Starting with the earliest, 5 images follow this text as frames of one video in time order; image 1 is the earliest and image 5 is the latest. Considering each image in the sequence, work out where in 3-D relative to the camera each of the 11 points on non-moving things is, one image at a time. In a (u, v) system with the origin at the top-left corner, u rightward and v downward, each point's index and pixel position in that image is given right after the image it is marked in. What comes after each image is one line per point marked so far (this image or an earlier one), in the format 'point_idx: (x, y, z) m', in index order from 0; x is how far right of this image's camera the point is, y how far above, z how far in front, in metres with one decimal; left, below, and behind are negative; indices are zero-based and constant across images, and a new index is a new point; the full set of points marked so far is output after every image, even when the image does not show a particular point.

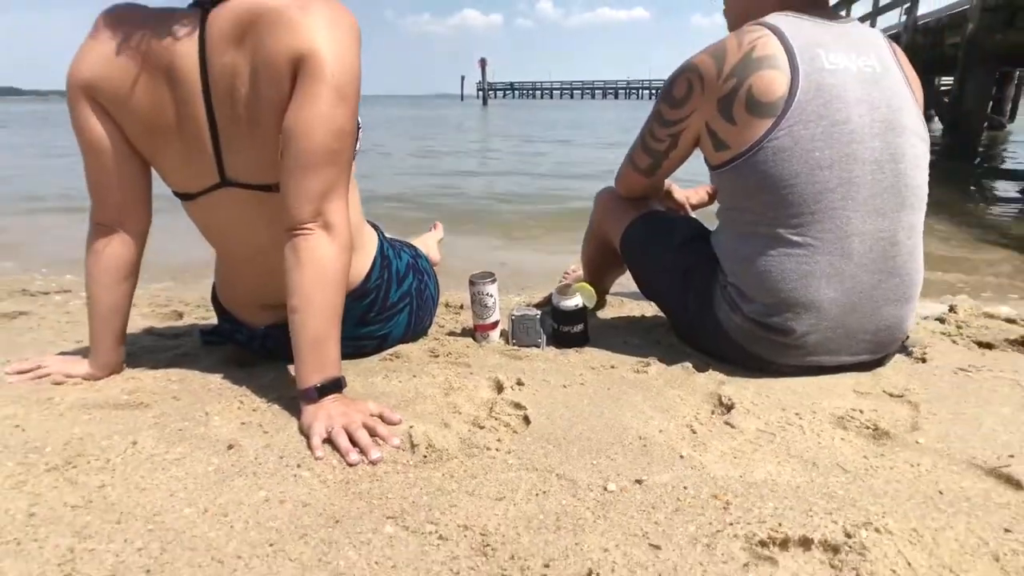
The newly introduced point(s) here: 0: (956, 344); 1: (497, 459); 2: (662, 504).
0: (+1.5, -0.2, +2.0) m
1: (0.0, -0.3, +1.1) m
2: (+0.2, -0.3, +1.0) m
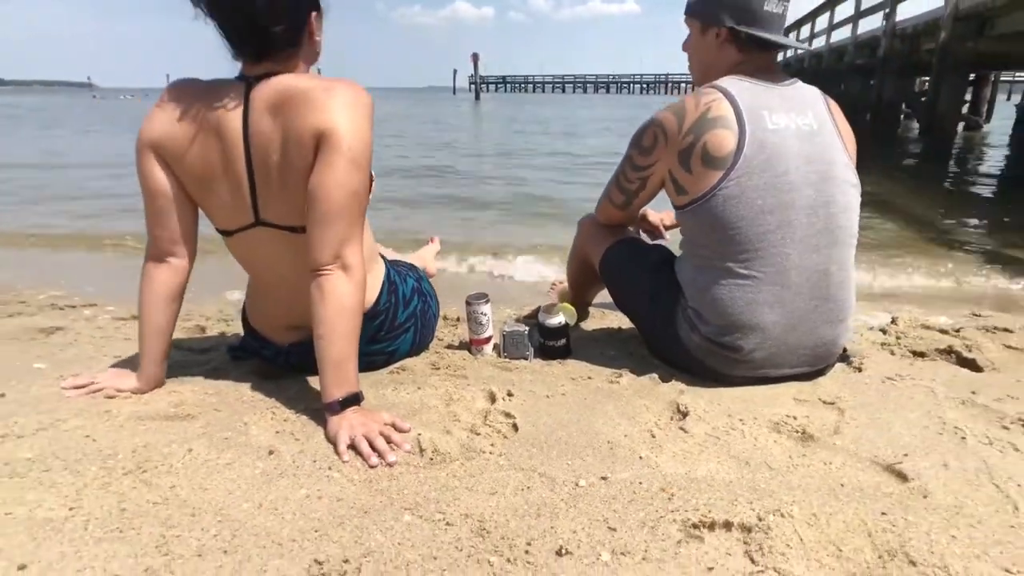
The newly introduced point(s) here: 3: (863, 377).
0: (+1.5, -0.2, +2.3) m
1: (0.0, -0.4, +1.4) m
2: (+0.2, -0.4, +1.2) m
3: (+1.2, -0.3, +2.0) m
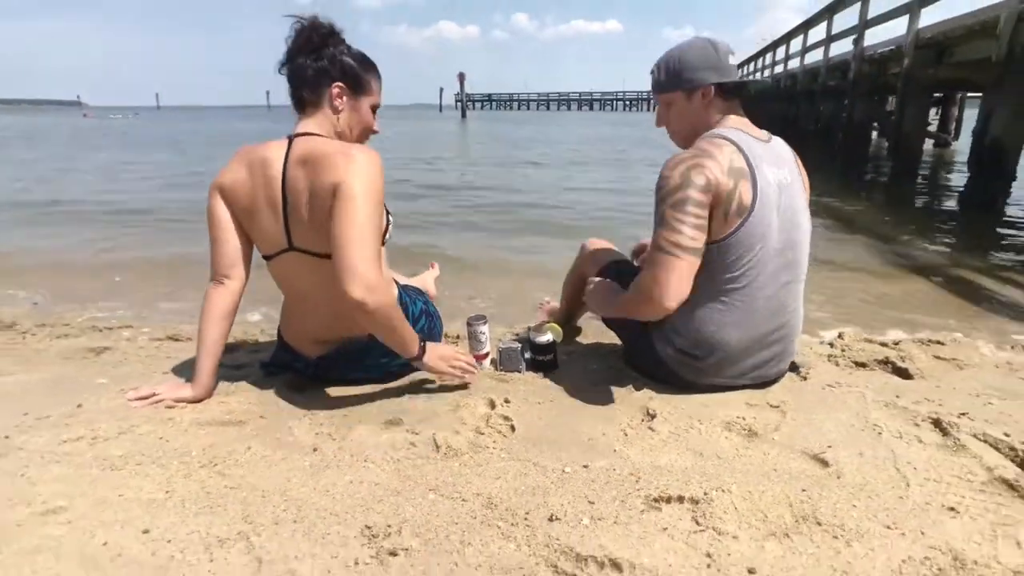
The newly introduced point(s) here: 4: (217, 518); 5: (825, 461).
0: (+1.4, -0.3, +2.6) m
1: (0.0, -0.5, +1.7) m
2: (+0.2, -0.5, +1.6) m
3: (+1.2, -0.4, +2.3) m
4: (-0.7, -0.5, +1.4) m
5: (+0.9, -0.5, +1.7) m
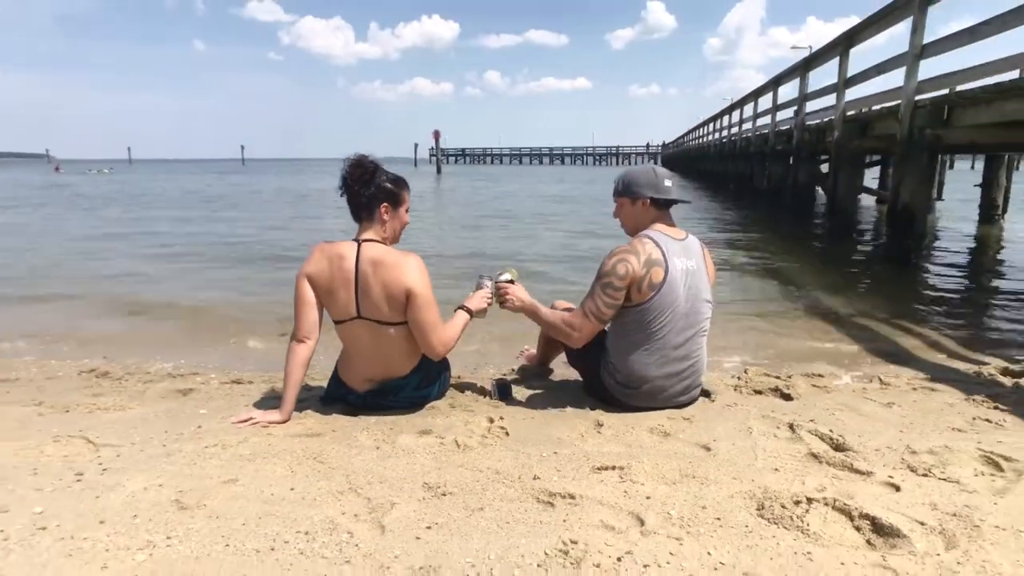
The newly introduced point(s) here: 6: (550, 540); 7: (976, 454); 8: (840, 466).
0: (+1.4, -0.6, +3.6) m
1: (-0.1, -0.7, +2.6) m
2: (+0.2, -0.7, +2.5) m
3: (+1.1, -0.6, +3.3) m
4: (-0.7, -0.7, +2.2) m
5: (+0.9, -0.7, +2.6) m
6: (+0.1, -0.8, +1.8) m
7: (+2.0, -0.7, +2.6) m
8: (+1.4, -0.7, +2.5) m
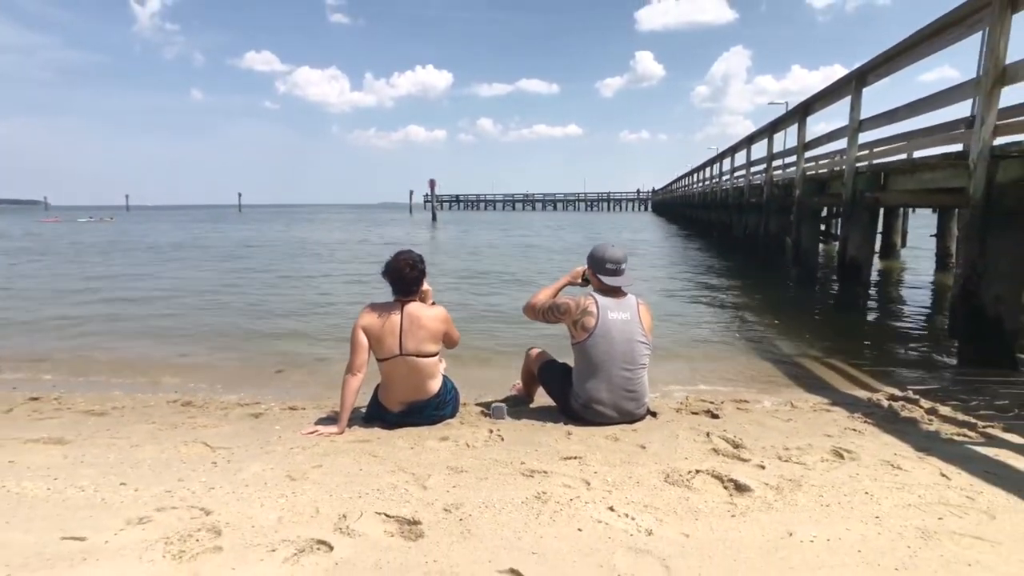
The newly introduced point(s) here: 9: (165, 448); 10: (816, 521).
0: (+1.3, -1.0, +4.7) m
1: (-0.1, -1.0, +3.7) m
2: (+0.2, -1.0, +3.6) m
3: (+1.1, -1.0, +4.4) m
4: (-0.7, -1.0, +3.3) m
5: (+0.8, -1.0, +3.7) m
6: (+0.1, -1.0, +2.9) m
7: (+2.0, -1.0, +3.7) m
8: (+1.3, -1.0, +3.6) m
9: (-2.1, -1.0, +3.6) m
10: (+1.3, -1.0, +2.6) m
